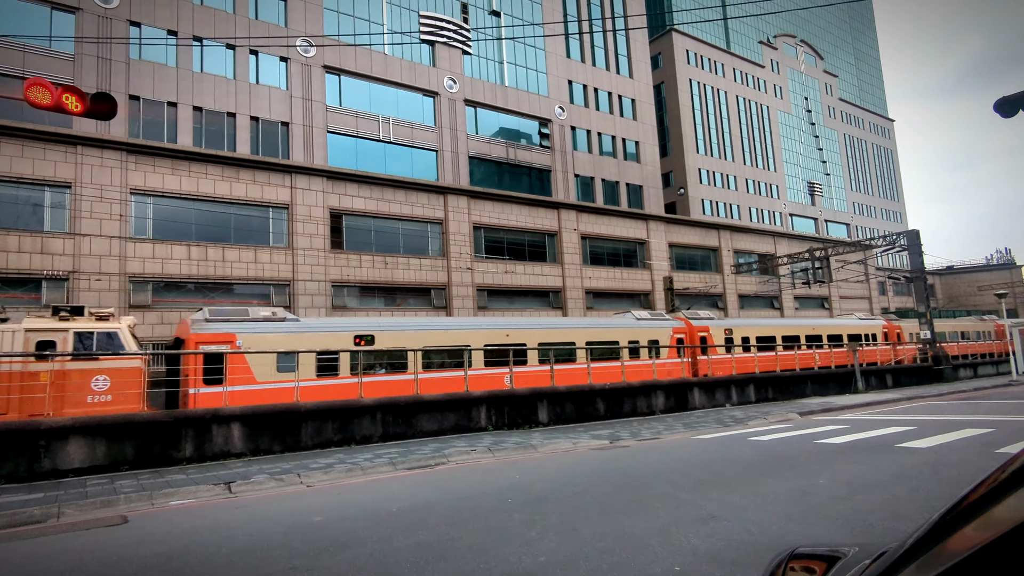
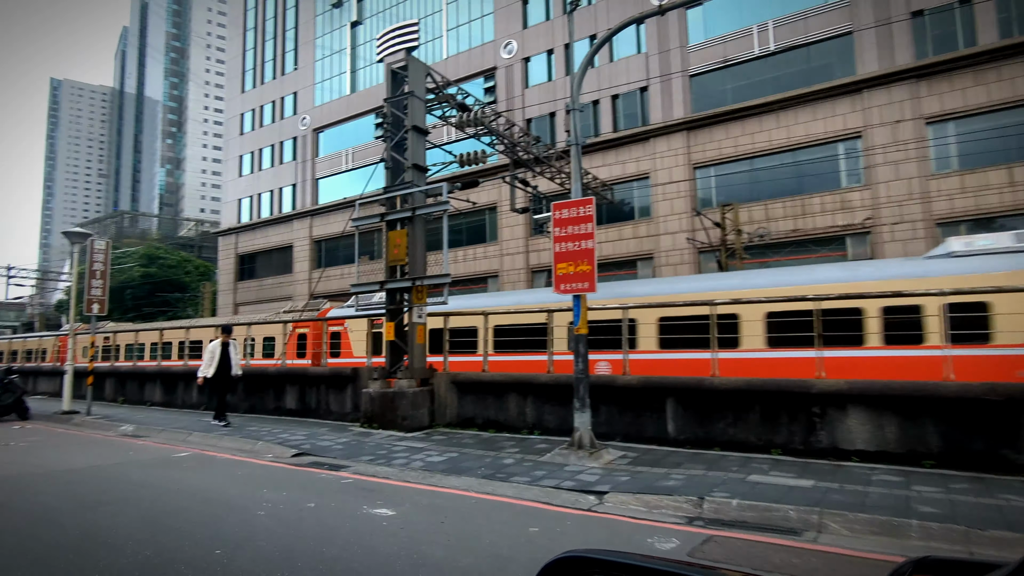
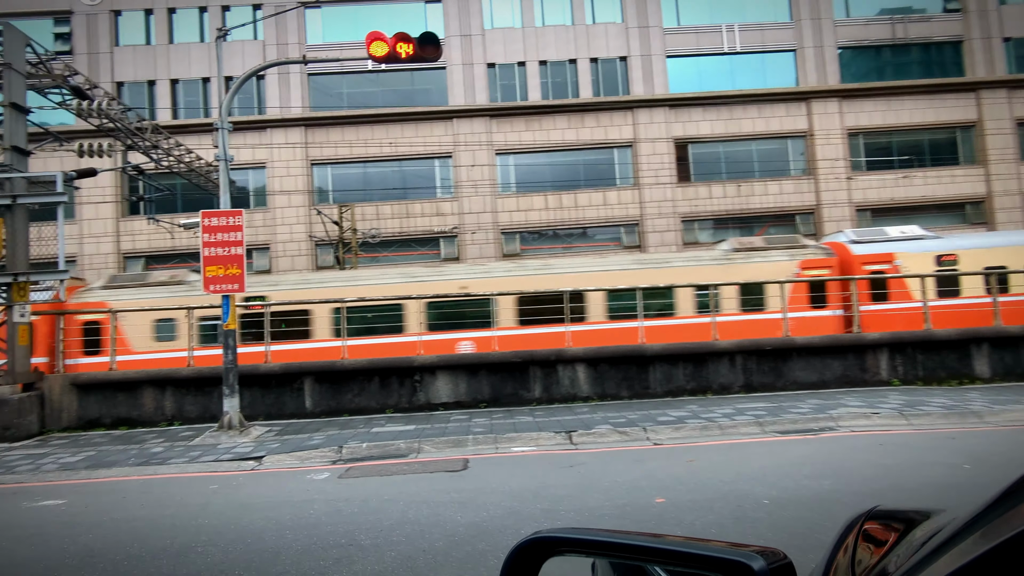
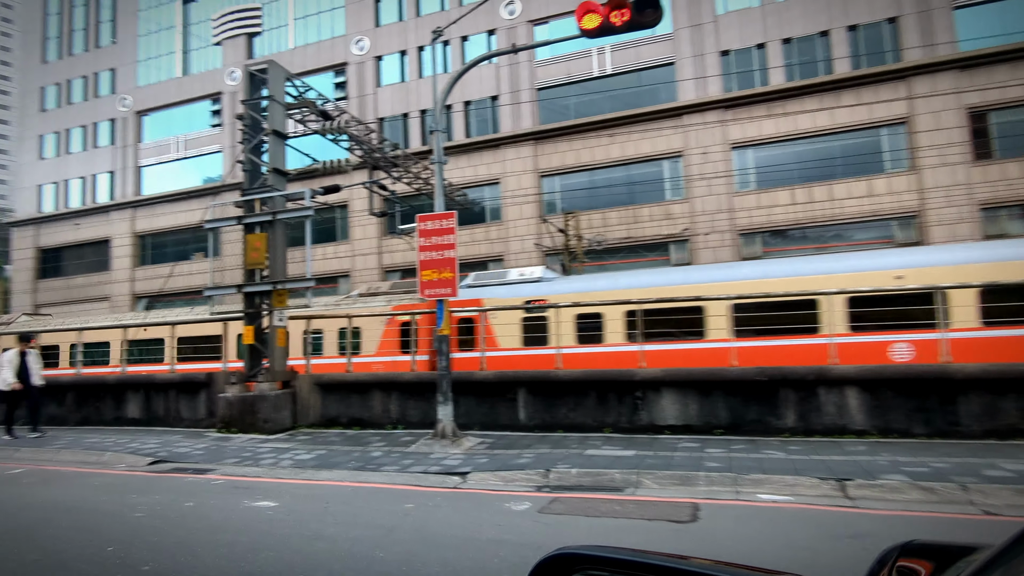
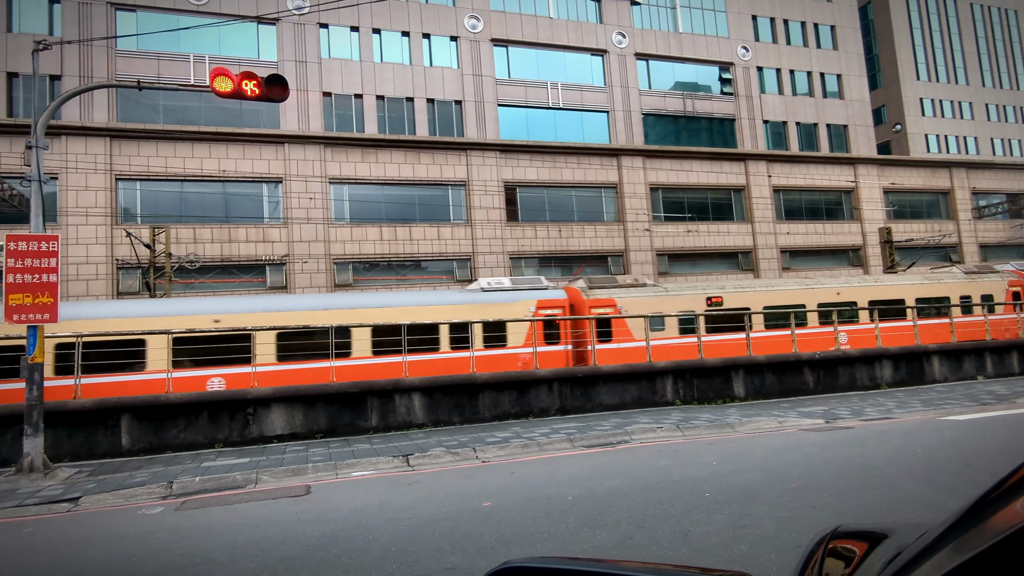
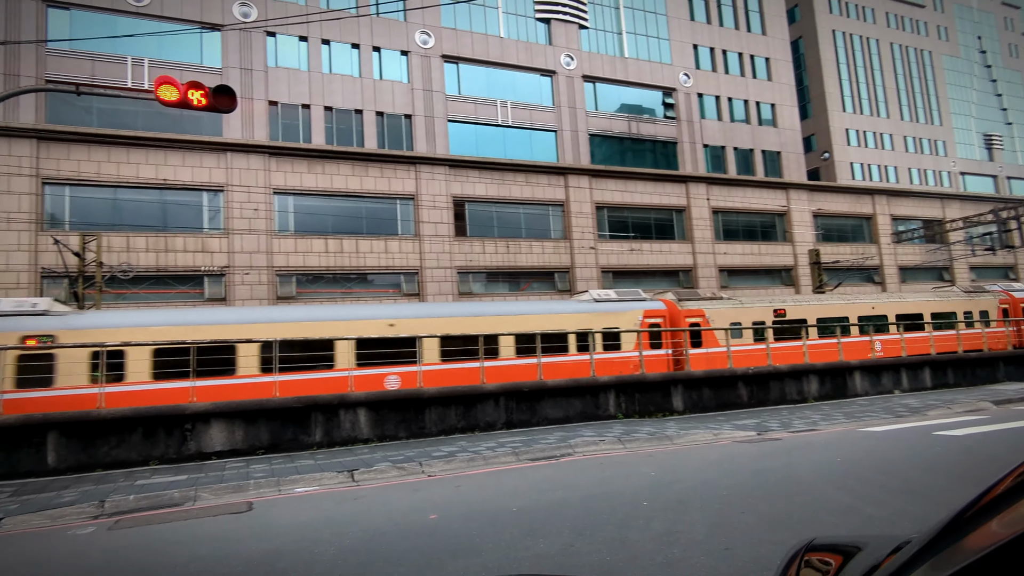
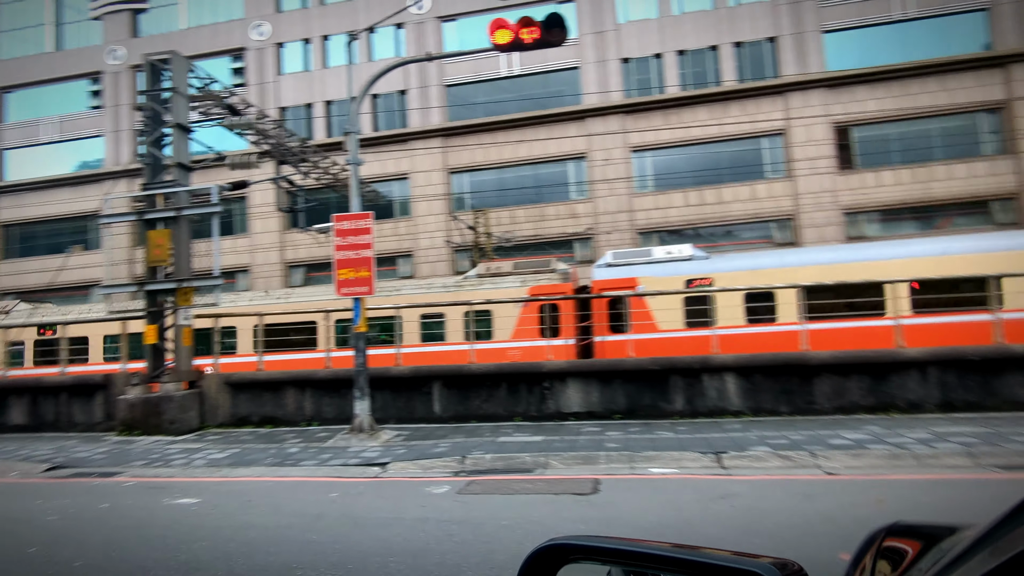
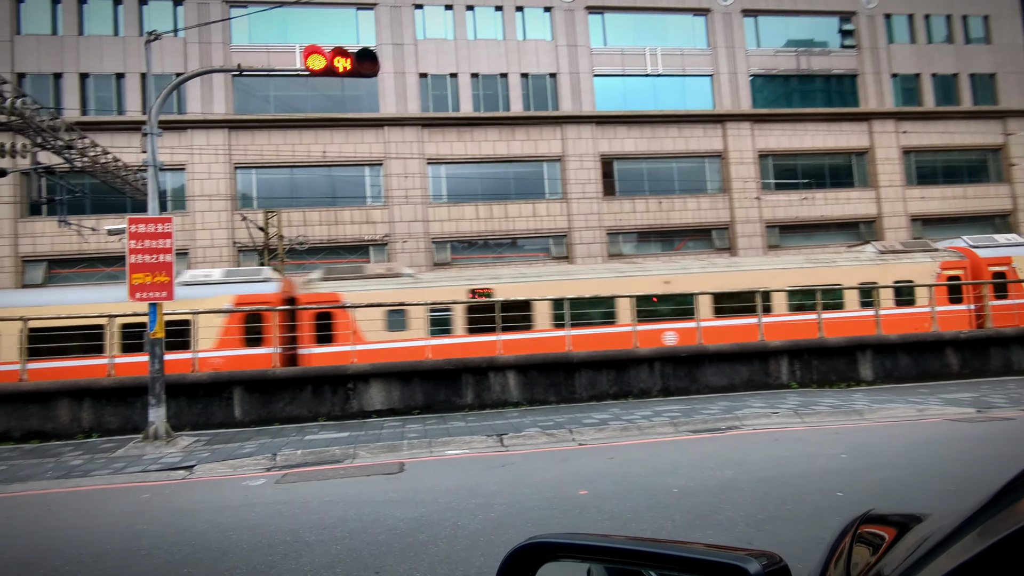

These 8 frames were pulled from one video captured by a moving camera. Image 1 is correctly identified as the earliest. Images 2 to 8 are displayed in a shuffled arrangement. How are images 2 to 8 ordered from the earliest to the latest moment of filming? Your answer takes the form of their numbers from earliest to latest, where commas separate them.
6, 5, 8, 3, 7, 4, 2
